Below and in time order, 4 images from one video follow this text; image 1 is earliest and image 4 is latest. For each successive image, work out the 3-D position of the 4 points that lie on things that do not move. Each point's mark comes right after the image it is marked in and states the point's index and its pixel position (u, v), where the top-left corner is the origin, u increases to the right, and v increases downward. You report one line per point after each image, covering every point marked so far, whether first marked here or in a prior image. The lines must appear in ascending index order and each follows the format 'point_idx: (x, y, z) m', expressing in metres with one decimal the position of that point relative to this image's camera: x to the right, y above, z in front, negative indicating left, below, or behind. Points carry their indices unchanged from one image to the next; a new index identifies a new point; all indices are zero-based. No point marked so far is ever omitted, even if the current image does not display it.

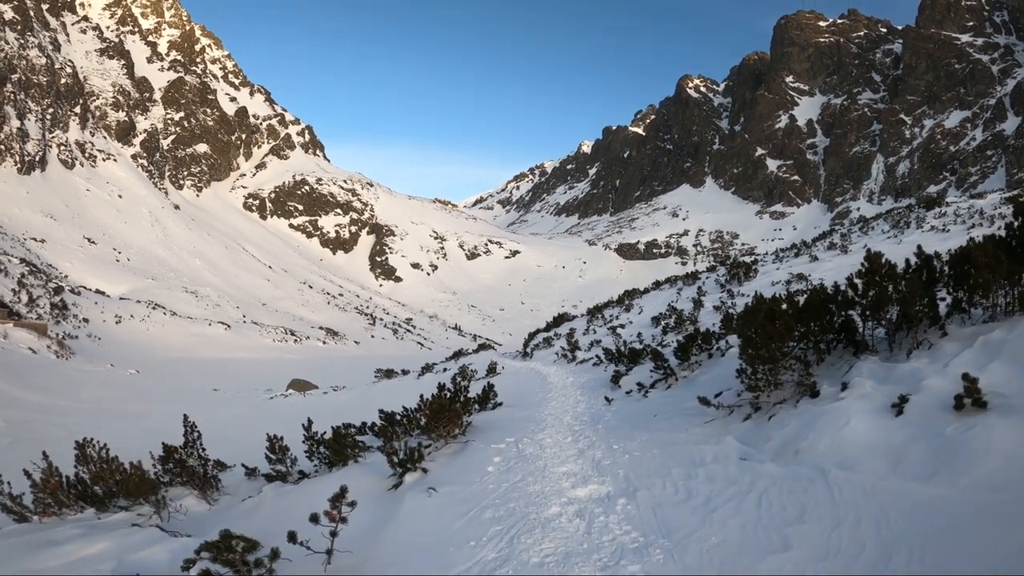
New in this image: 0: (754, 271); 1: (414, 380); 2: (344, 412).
0: (+8.3, +0.6, +17.8) m
1: (-3.9, -3.5, +19.6) m
2: (-5.4, -3.9, +16.3) m
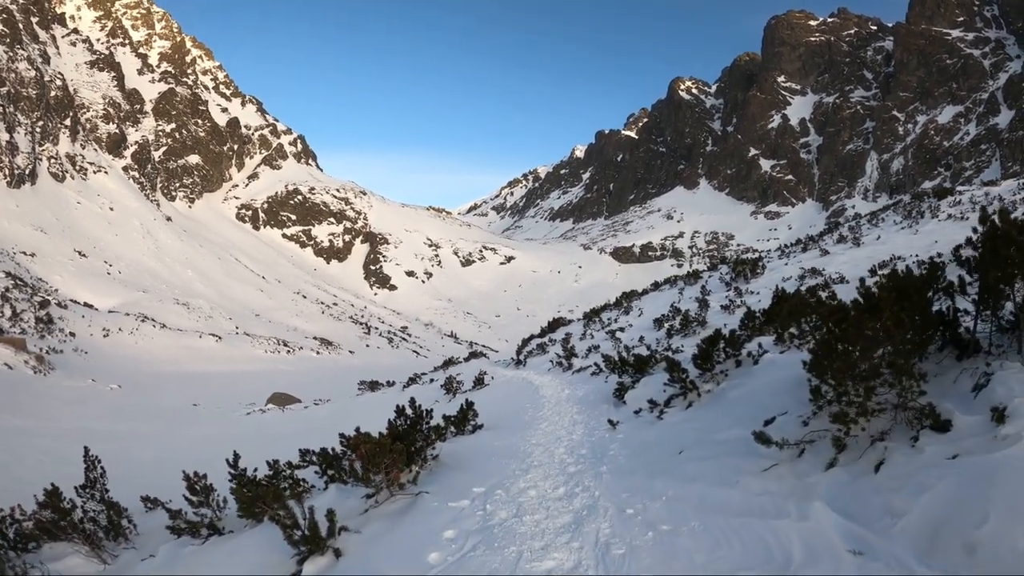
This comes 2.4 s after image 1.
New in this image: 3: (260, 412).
0: (+8.0, +0.7, +16.7) m
1: (-4.1, -3.7, +18.4) m
2: (-5.6, -4.1, +15.0) m
3: (-9.4, -4.6, +19.0) m
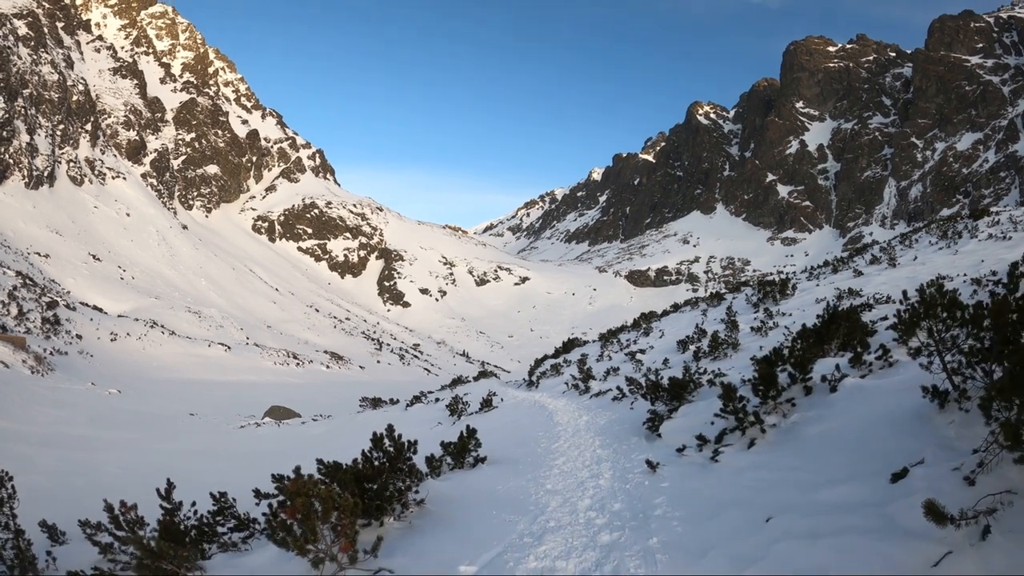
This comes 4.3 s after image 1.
0: (+8.4, 0.0, +15.6) m
1: (-3.8, -4.1, +17.4) m
2: (-5.3, -4.4, +14.1) m
3: (-9.0, -4.9, +18.1) m
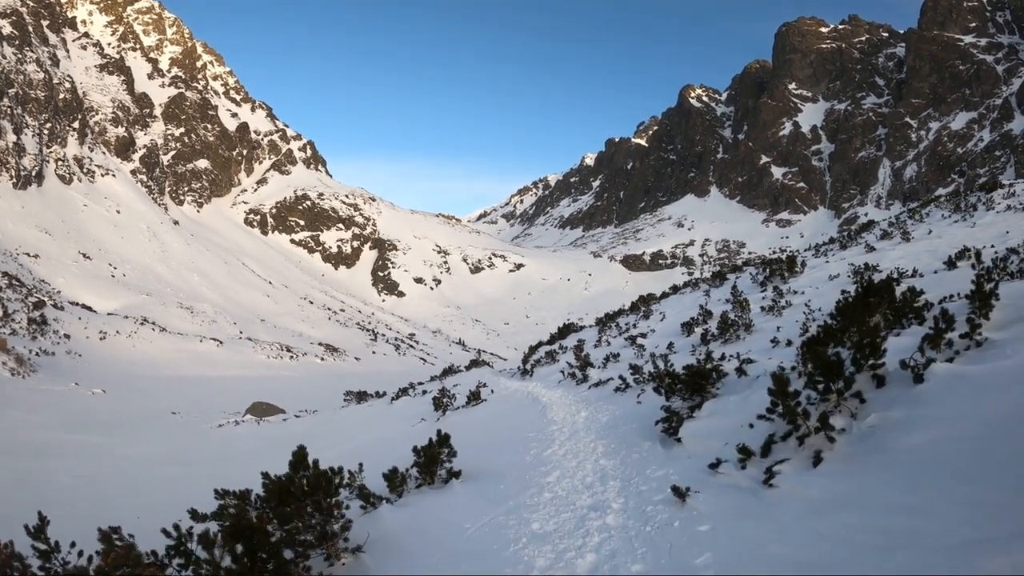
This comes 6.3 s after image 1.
0: (+8.2, +0.6, +14.7) m
1: (-3.9, -3.7, +16.5) m
2: (-5.5, -4.0, +13.2) m
3: (-9.2, -4.6, +17.2) m
